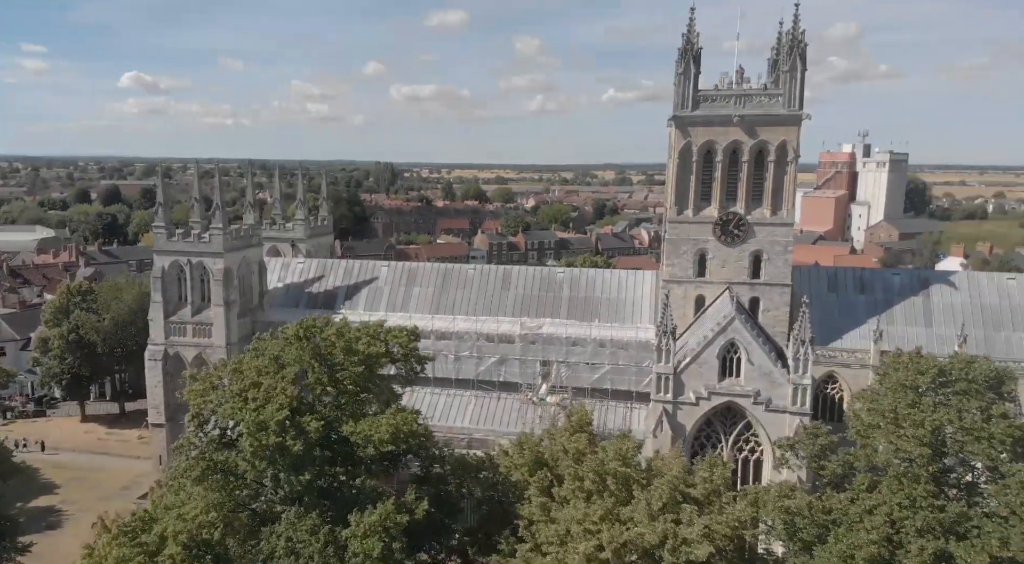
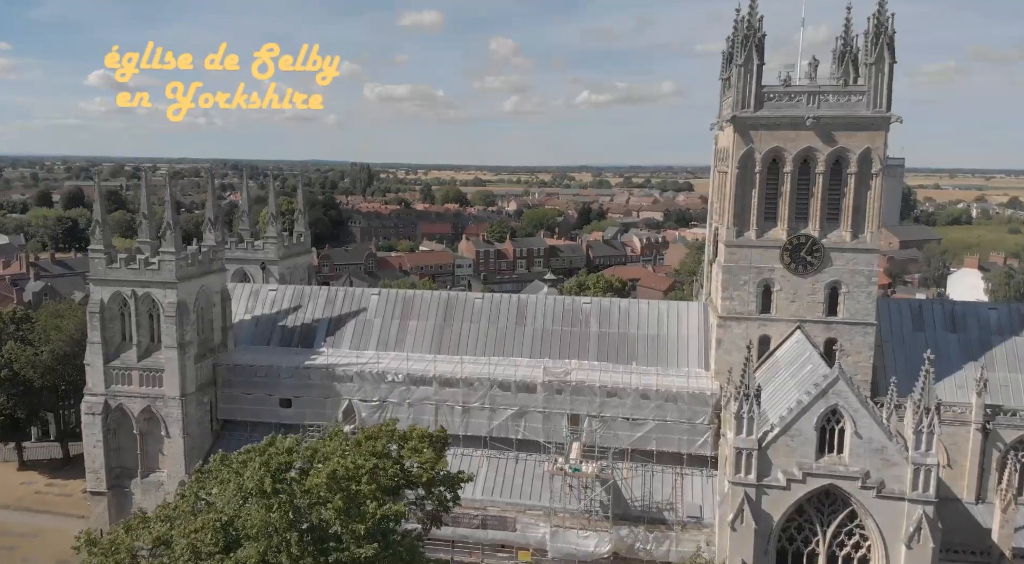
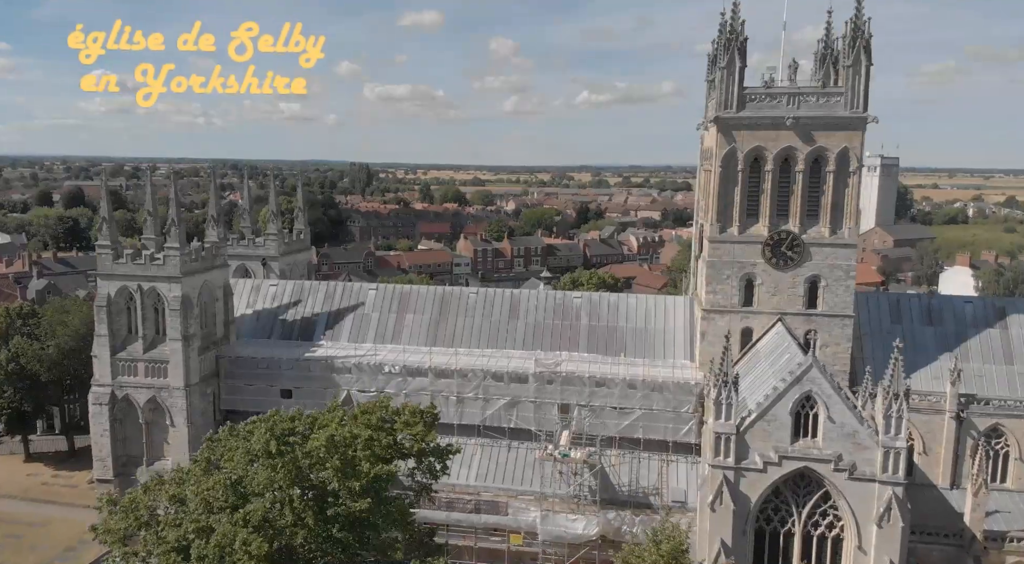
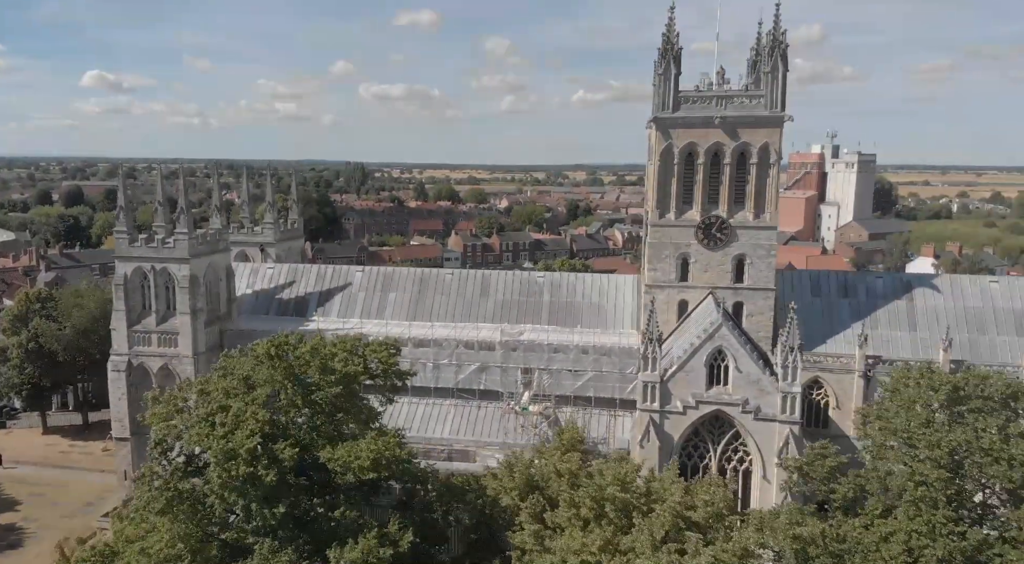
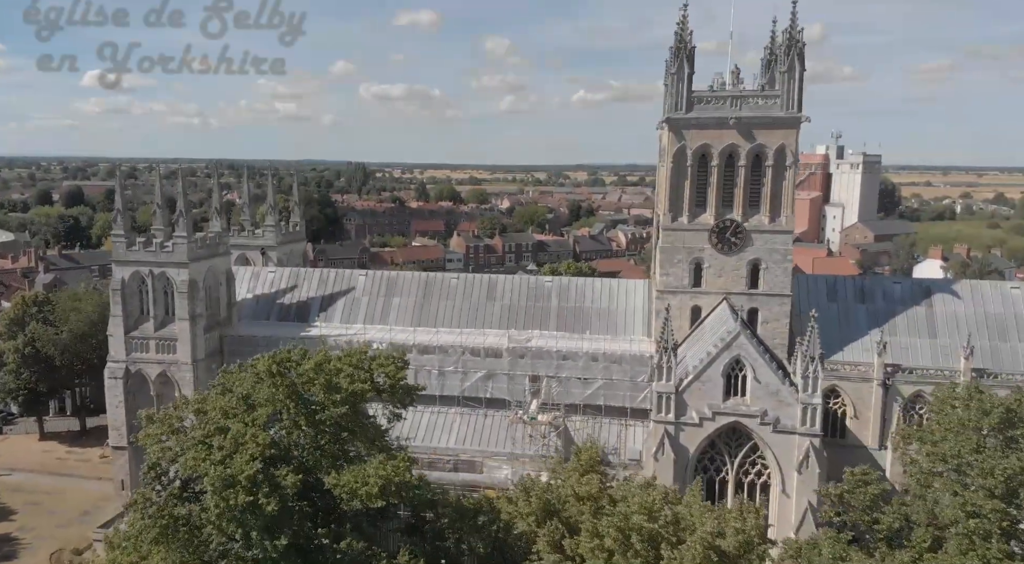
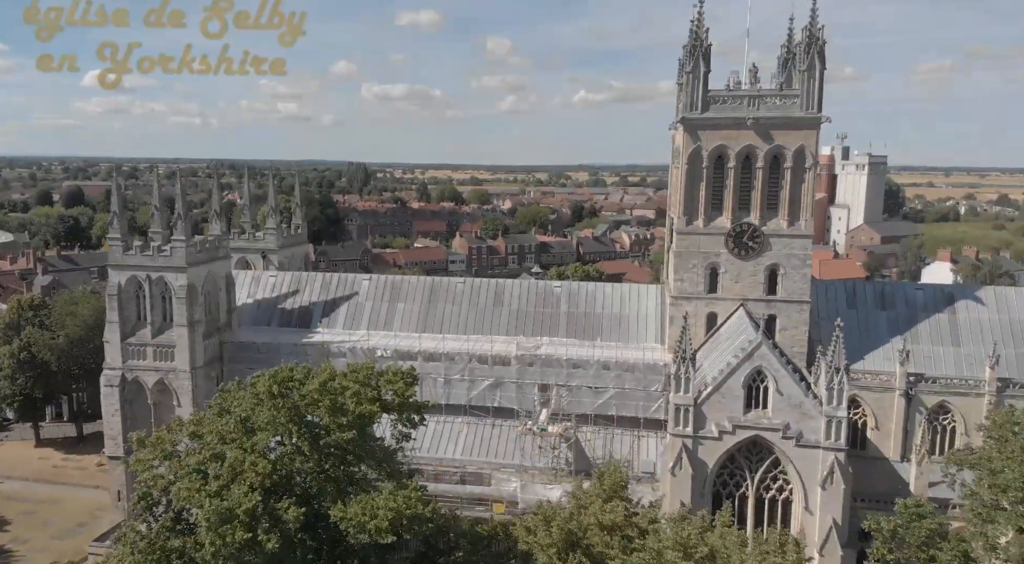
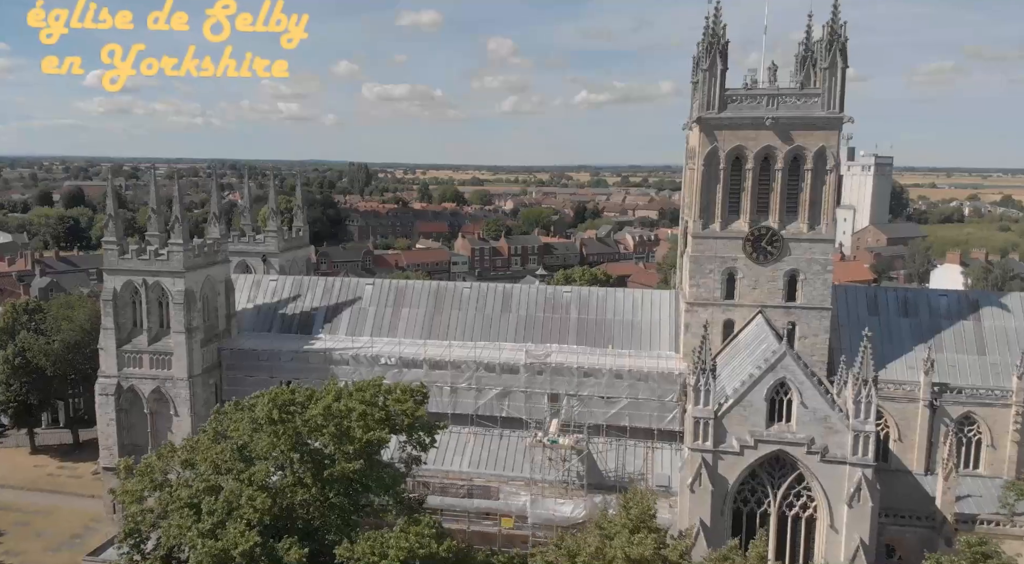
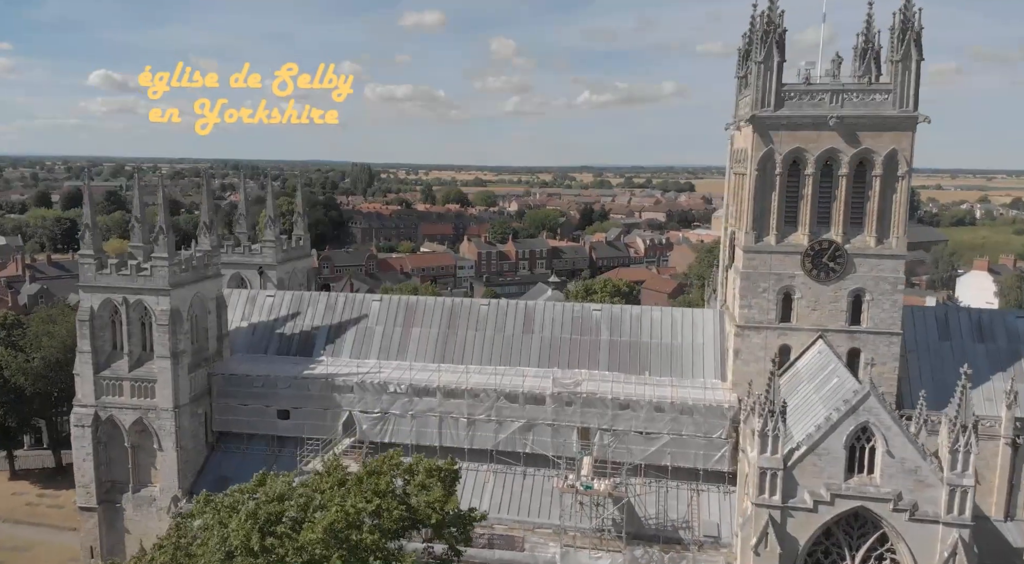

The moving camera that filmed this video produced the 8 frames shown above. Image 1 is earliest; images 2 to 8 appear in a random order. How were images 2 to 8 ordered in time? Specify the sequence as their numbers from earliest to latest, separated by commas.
4, 5, 6, 7, 3, 2, 8
